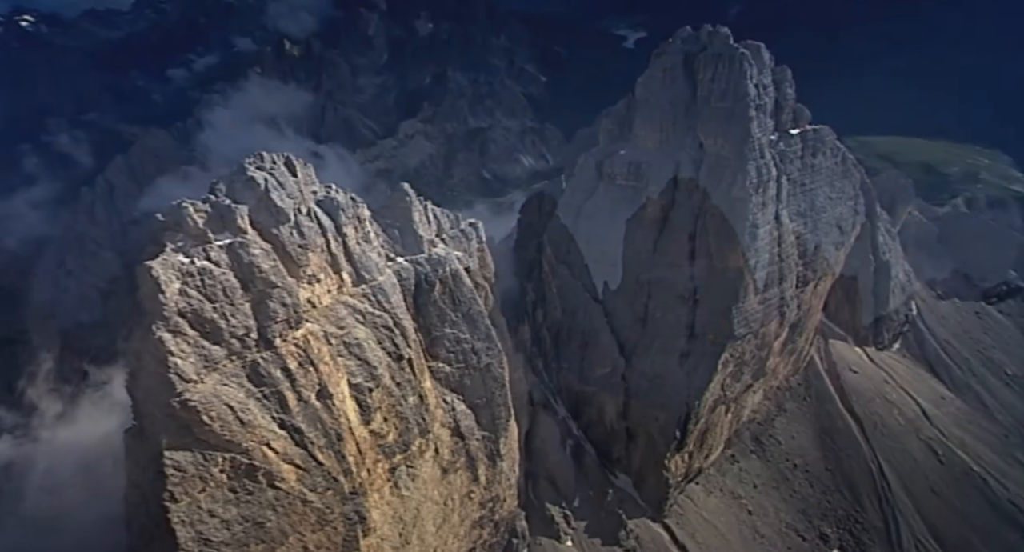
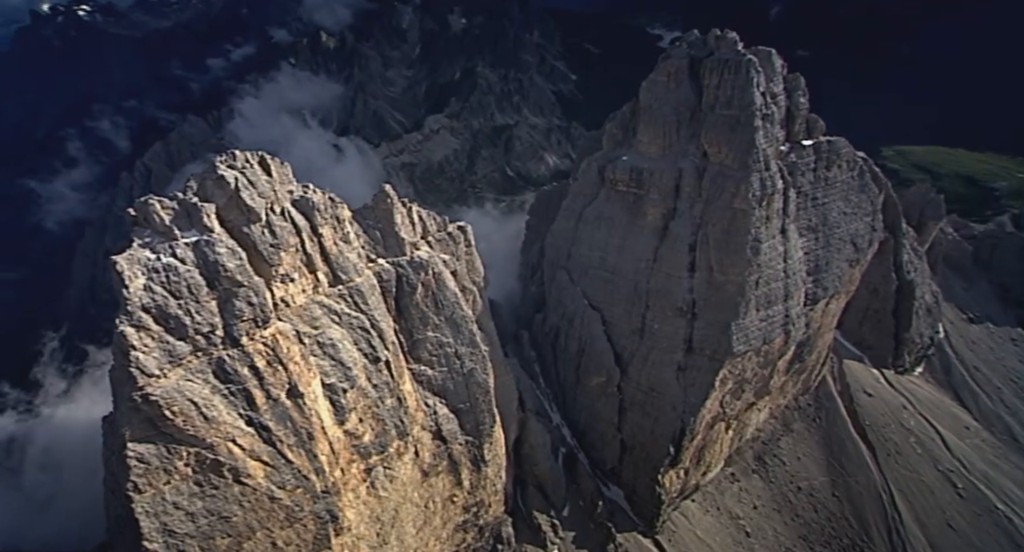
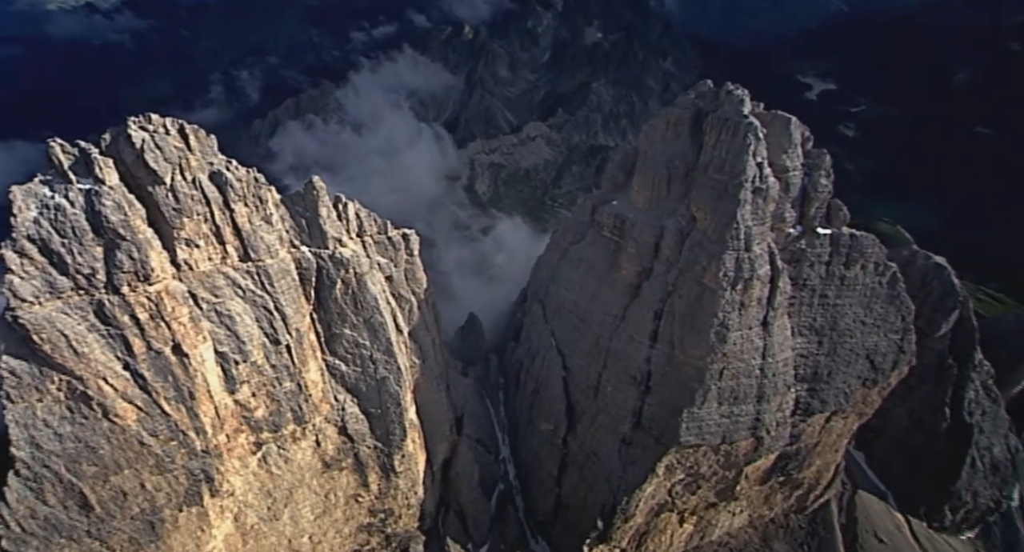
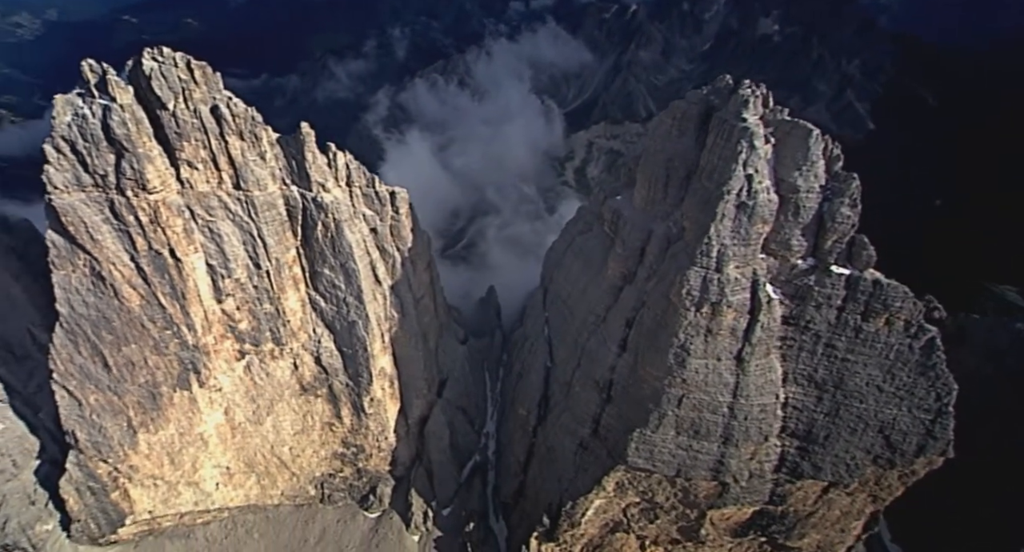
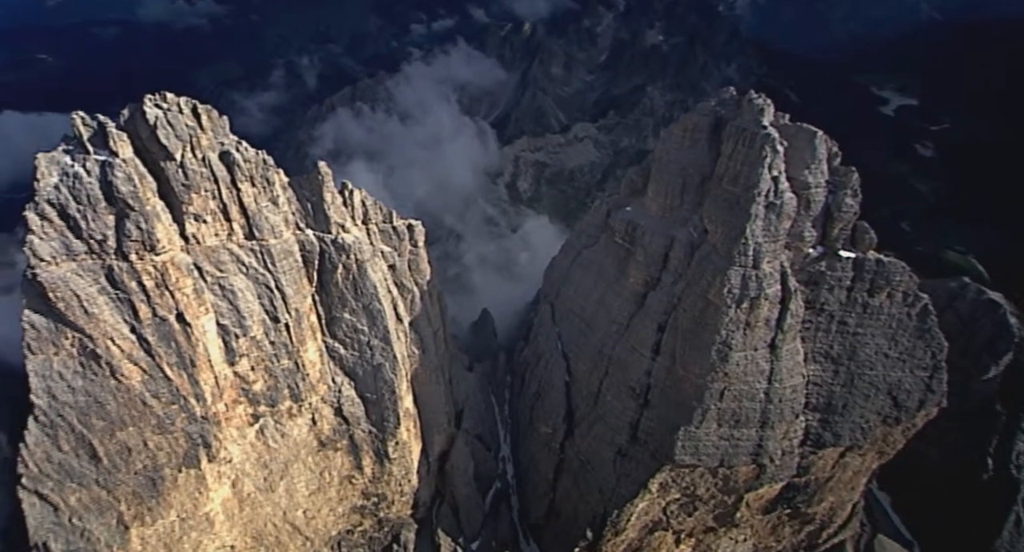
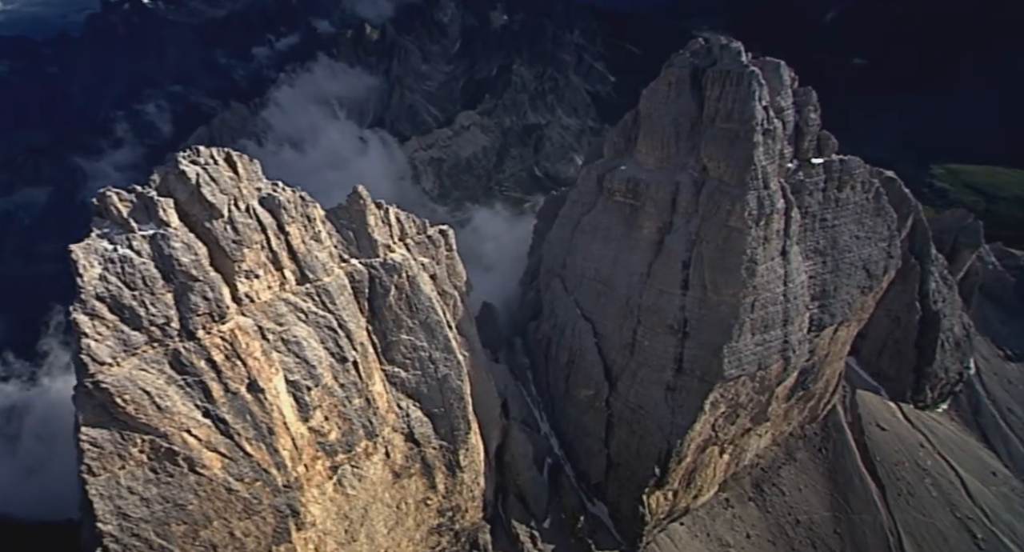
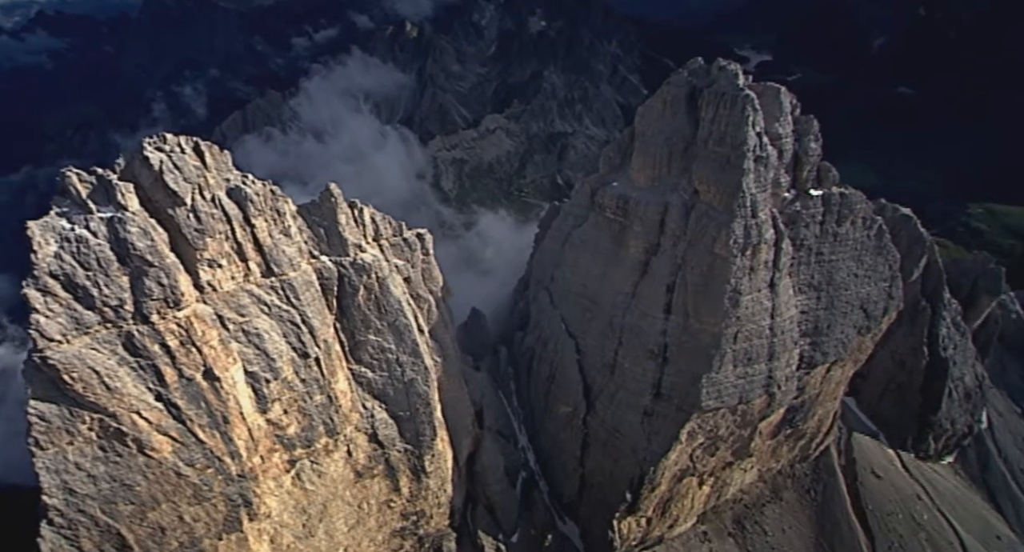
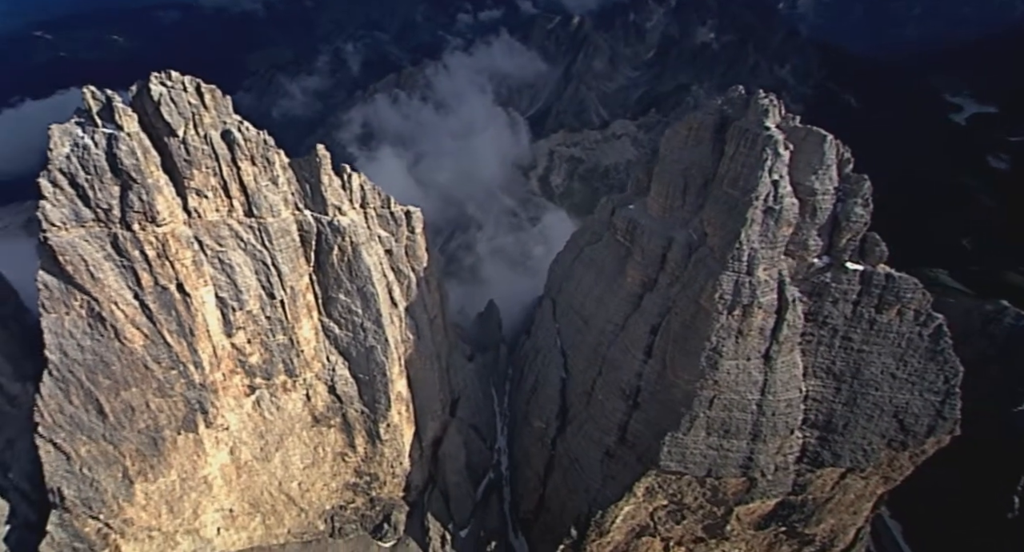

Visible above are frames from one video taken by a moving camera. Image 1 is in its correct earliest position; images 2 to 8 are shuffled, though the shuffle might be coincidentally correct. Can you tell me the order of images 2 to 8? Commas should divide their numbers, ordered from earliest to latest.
2, 6, 7, 3, 5, 8, 4
